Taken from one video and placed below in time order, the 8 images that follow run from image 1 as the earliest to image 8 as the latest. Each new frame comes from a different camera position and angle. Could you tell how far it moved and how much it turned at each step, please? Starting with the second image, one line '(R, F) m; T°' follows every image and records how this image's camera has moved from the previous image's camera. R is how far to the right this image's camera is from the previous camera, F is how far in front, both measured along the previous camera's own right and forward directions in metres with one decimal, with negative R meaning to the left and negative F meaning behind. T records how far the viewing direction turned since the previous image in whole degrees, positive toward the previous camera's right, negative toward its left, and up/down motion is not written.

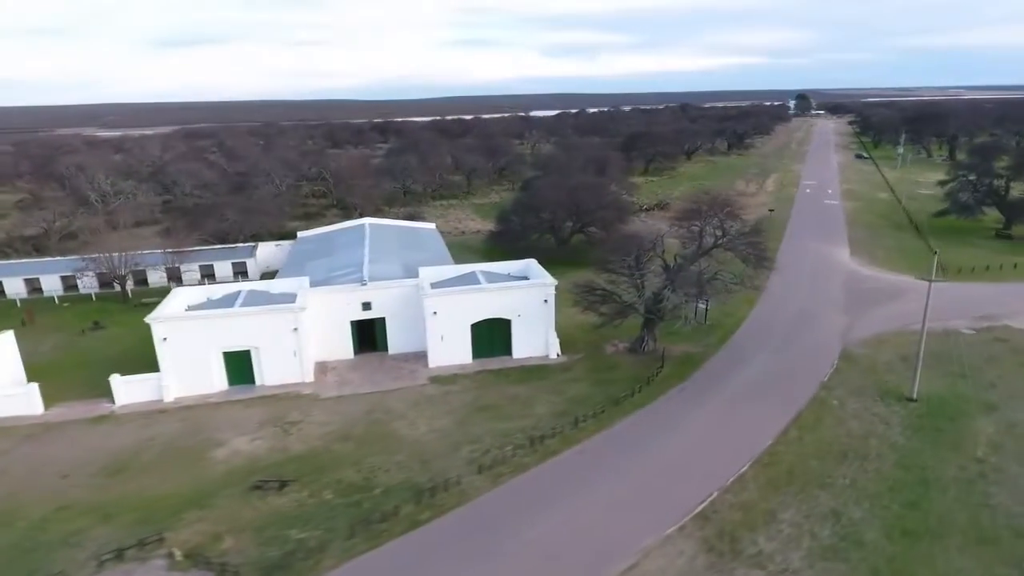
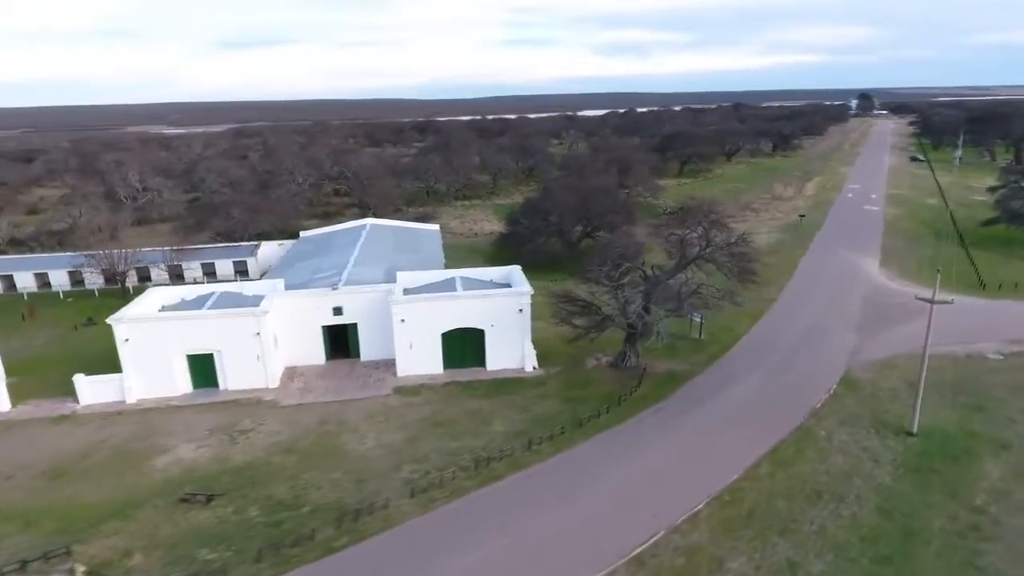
(+3.0, +1.4) m; -4°
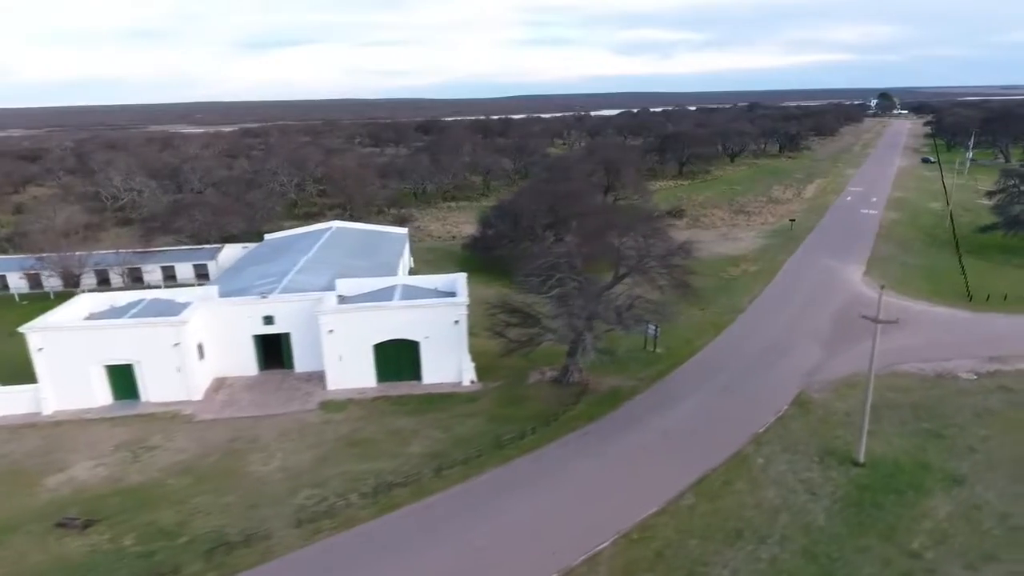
(+3.1, +1.4) m; -2°
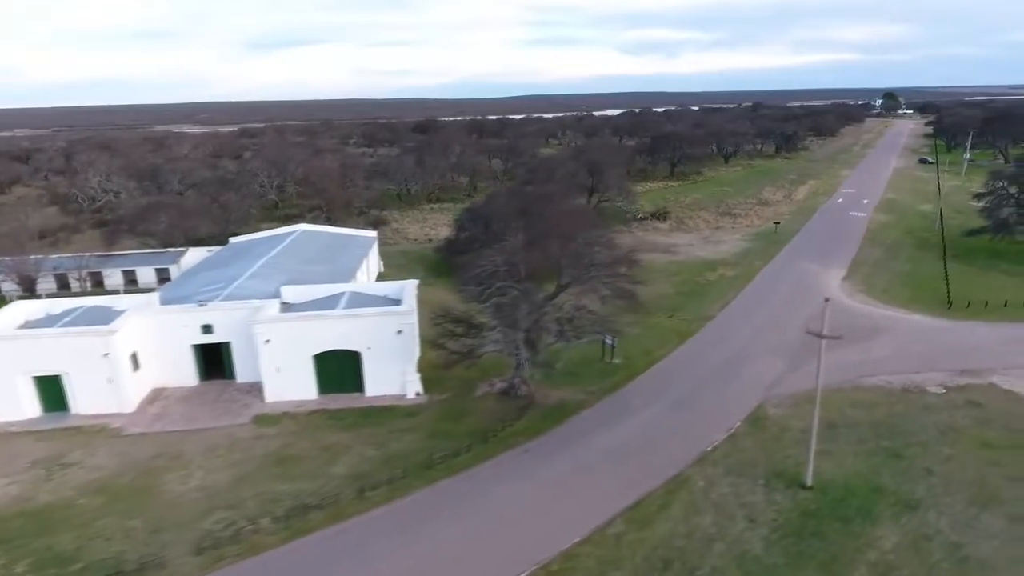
(+2.2, +1.0) m; -1°
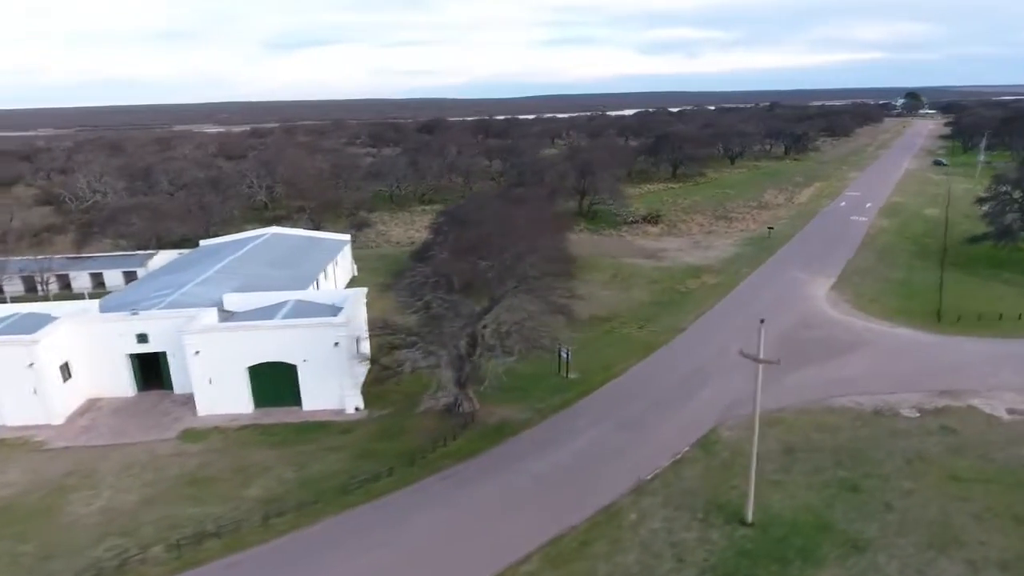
(+2.5, +1.3) m; -2°
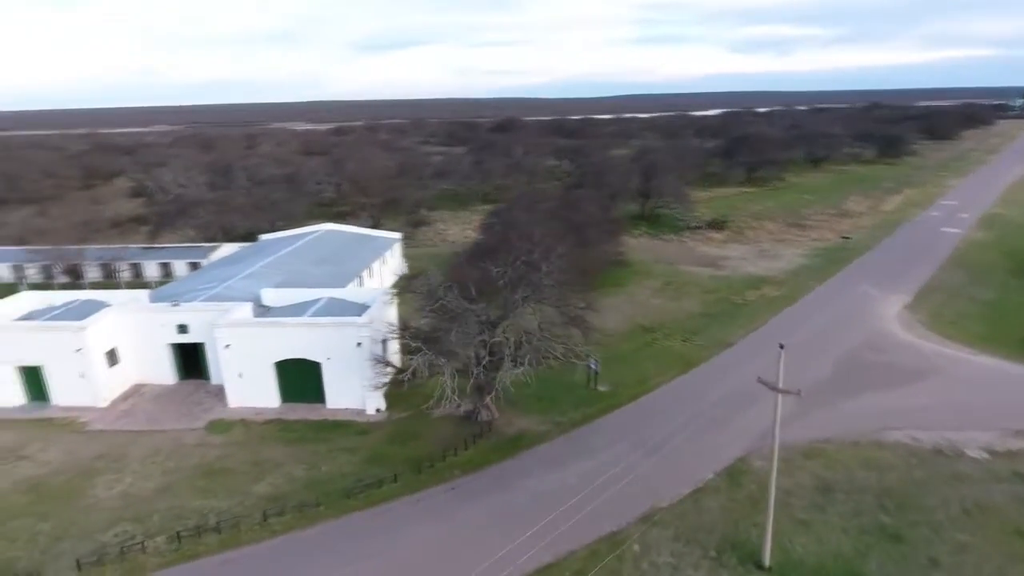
(+1.7, +0.8) m; -7°
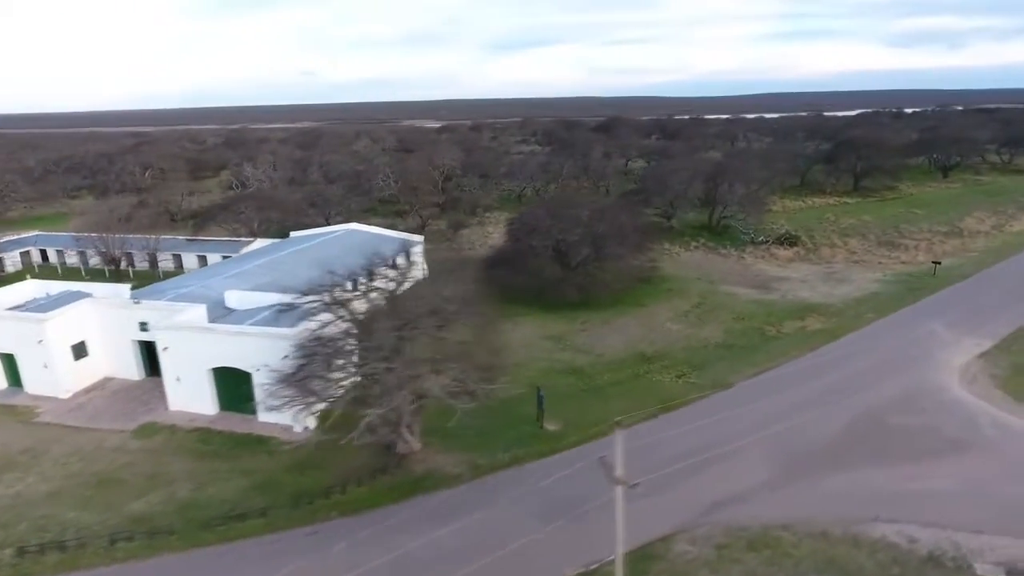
(+5.5, +2.9) m; -11°
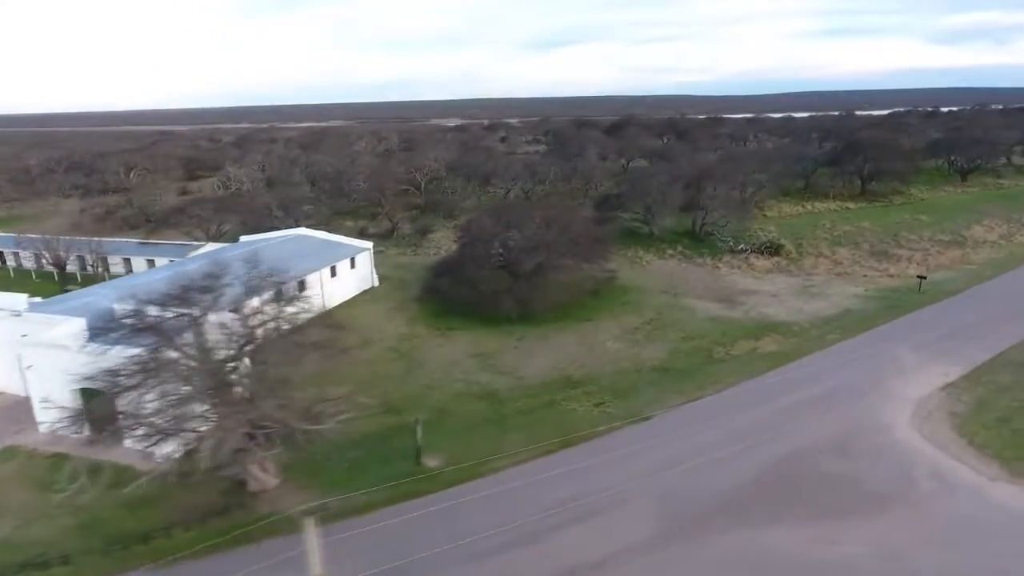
(+4.4, +2.1) m; -3°
